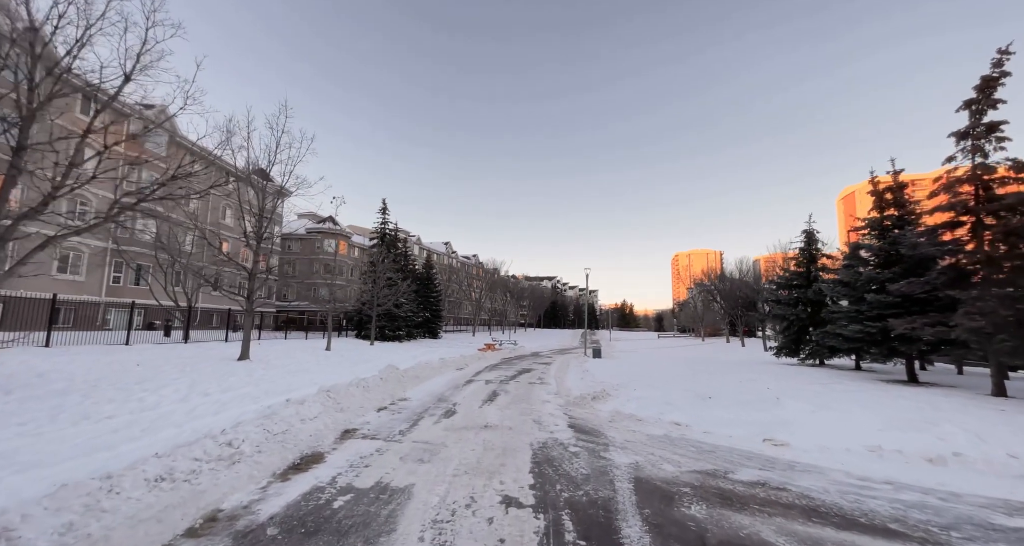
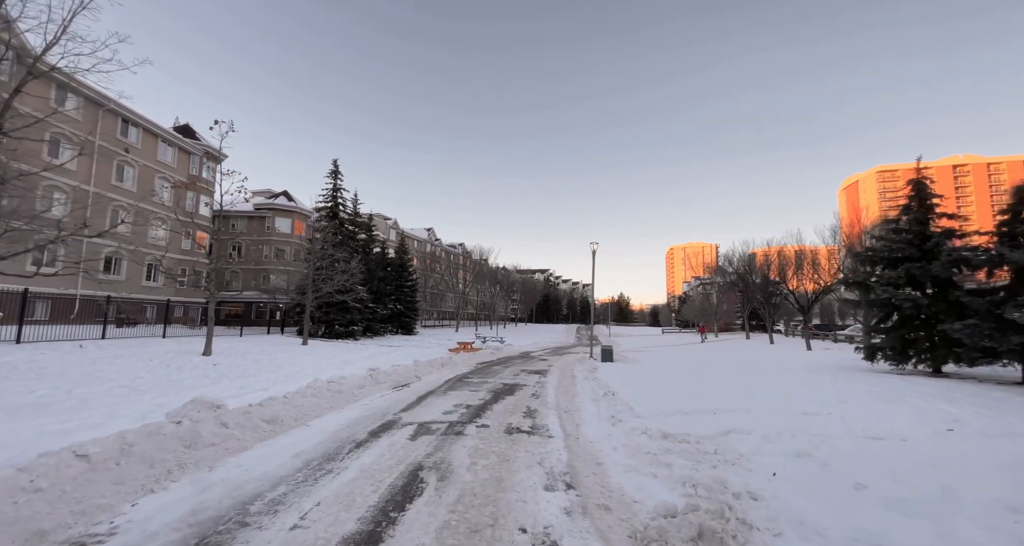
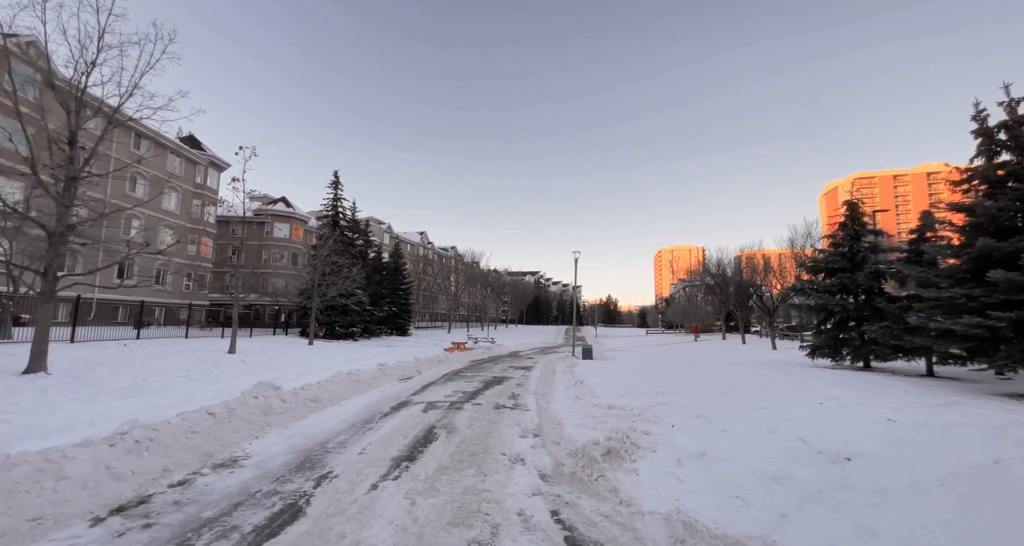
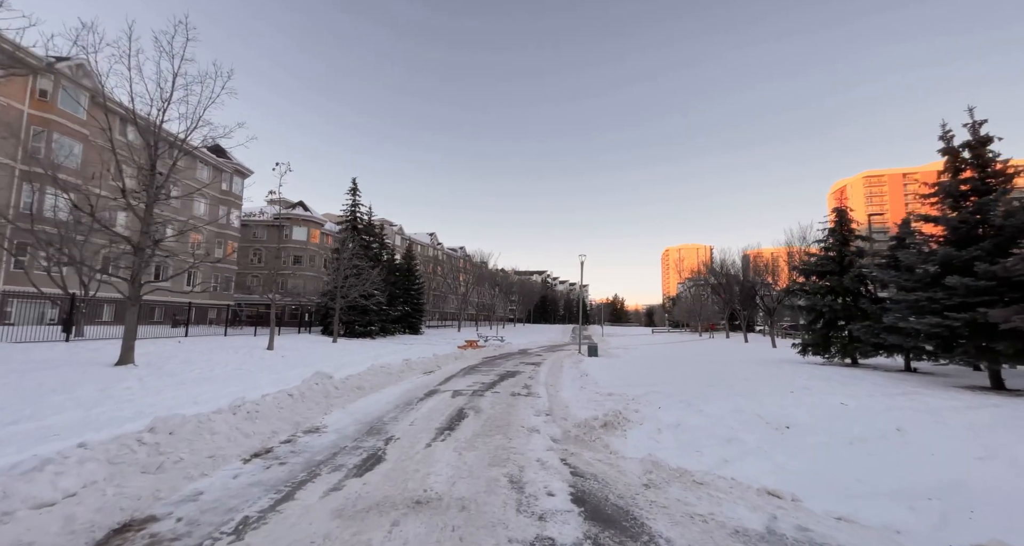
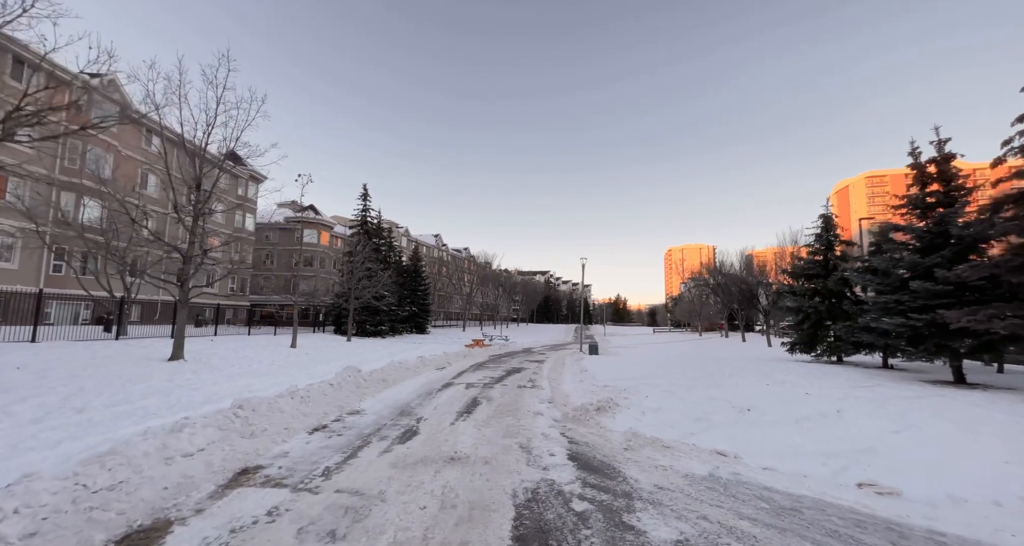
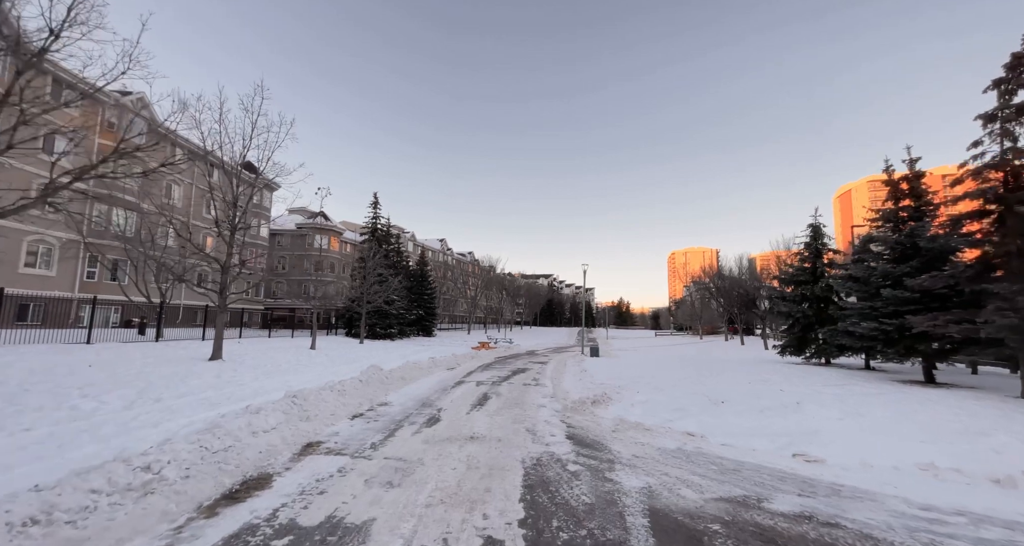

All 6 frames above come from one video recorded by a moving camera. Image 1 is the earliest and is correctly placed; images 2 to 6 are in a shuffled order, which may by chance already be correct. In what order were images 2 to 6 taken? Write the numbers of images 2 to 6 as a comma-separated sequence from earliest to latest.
6, 5, 4, 3, 2
